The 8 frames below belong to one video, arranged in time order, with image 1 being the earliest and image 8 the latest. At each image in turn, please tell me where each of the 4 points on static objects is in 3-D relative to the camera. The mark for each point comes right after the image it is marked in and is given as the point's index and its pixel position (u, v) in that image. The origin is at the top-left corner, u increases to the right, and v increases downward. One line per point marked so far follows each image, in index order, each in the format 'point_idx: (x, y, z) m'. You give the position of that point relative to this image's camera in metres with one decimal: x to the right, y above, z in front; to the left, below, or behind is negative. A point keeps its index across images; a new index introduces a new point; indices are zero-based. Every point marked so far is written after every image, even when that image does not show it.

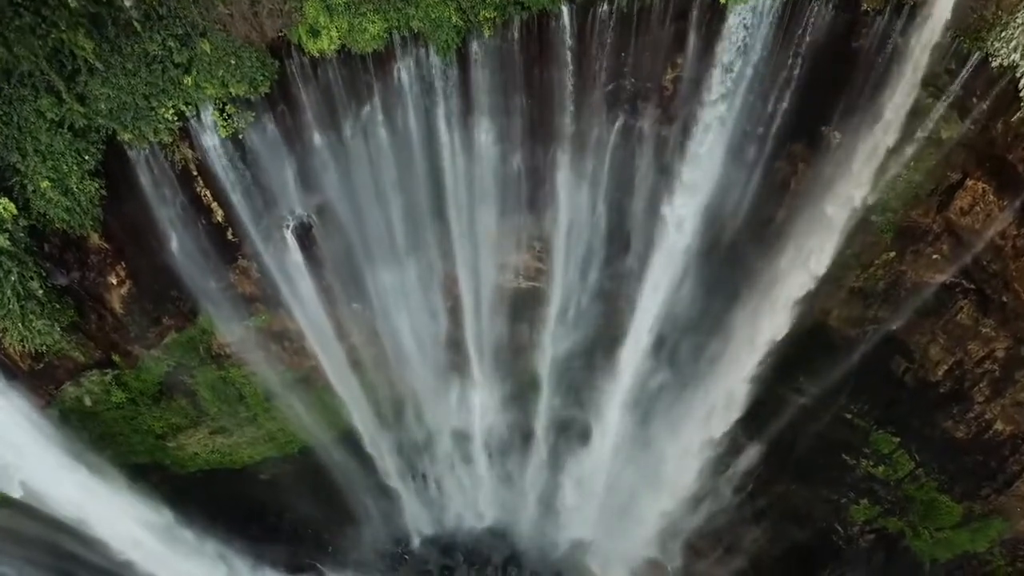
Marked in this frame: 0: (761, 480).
0: (+3.9, -3.1, +11.7) m
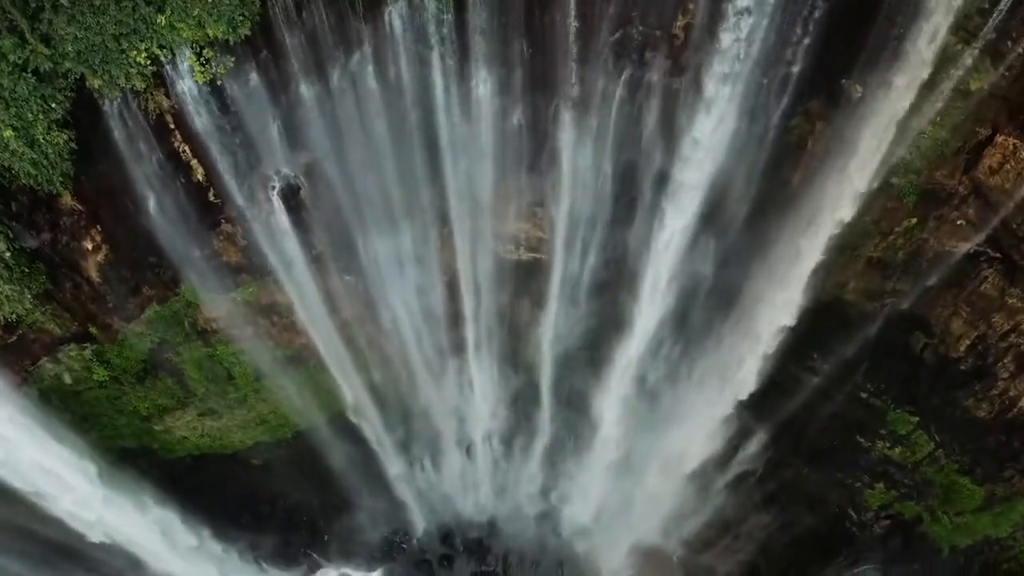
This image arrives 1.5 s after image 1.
0: (+3.9, -2.7, +11.2) m
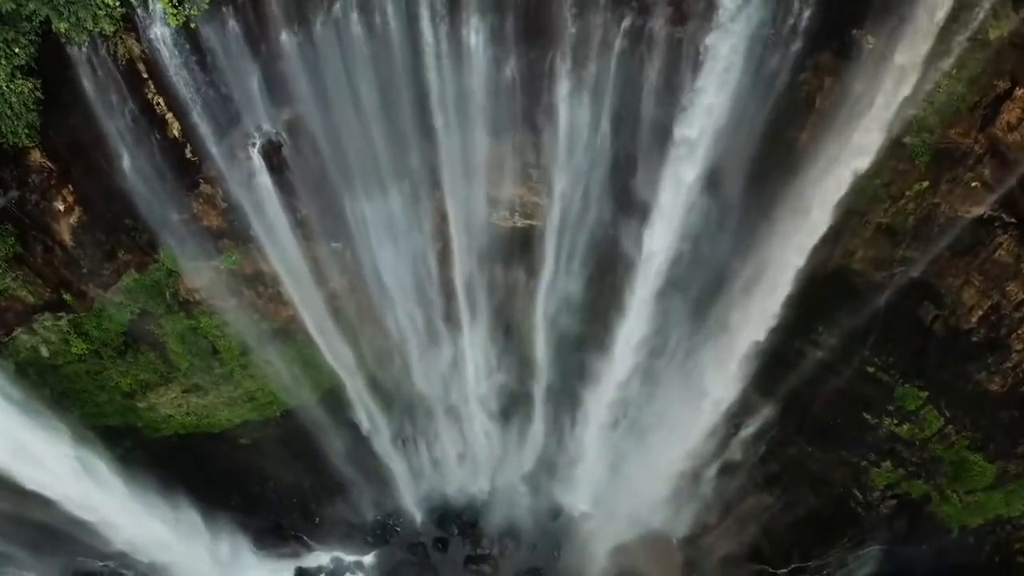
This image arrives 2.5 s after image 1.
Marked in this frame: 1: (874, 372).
0: (+3.9, -2.3, +10.9) m
1: (+4.7, -1.1, +9.7) m
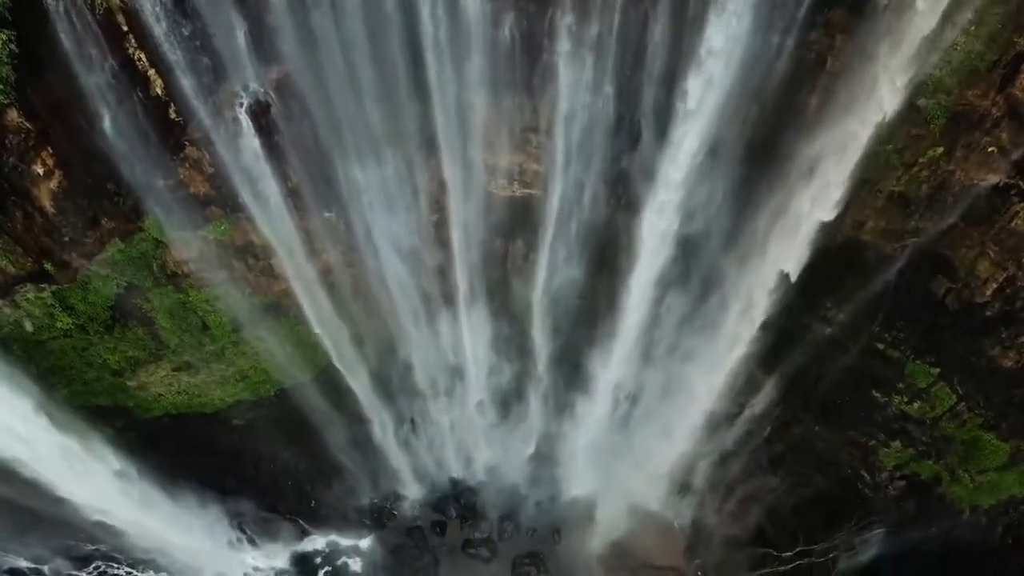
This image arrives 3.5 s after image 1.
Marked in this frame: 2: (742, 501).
0: (+3.9, -1.9, +10.6) m
1: (+4.7, -0.8, +9.4) m
2: (+3.5, -3.3, +11.3) m
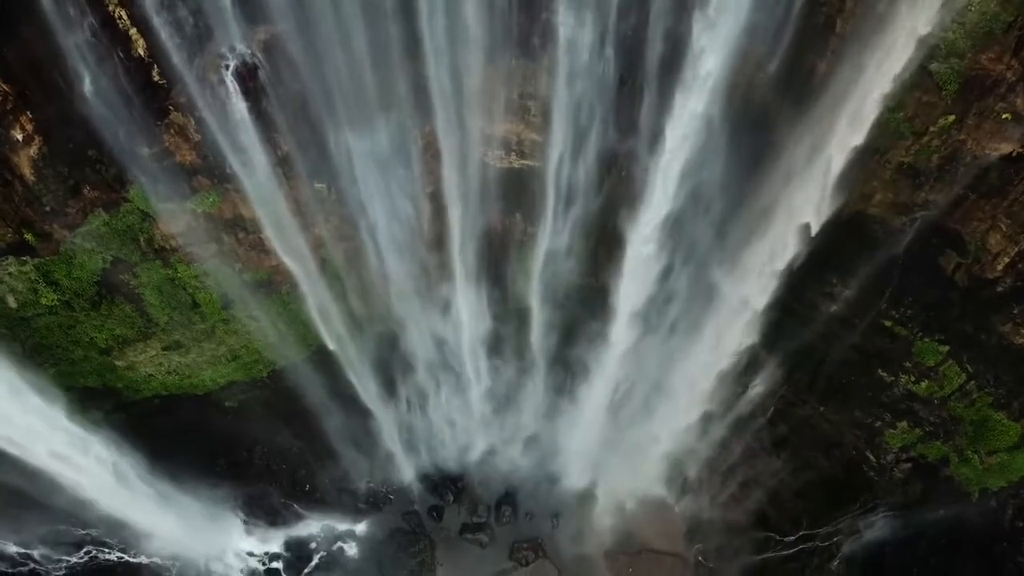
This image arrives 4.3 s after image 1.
0: (+3.8, -1.6, +10.4) m
1: (+4.7, -0.5, +9.1) m
2: (+3.5, -3.0, +11.0) m
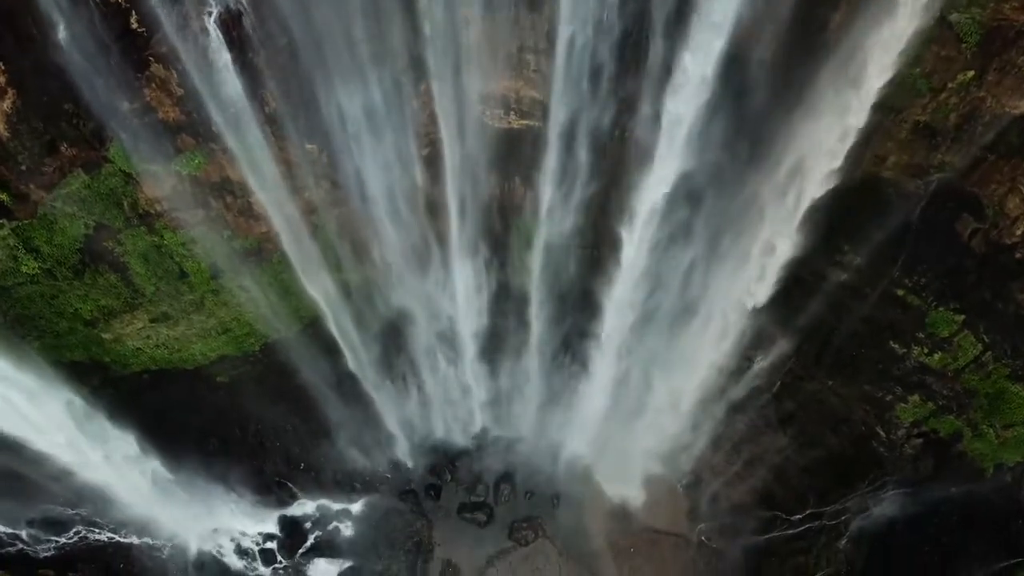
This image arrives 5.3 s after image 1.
0: (+3.8, -1.2, +10.1) m
1: (+4.7, -0.1, +8.8) m
2: (+3.5, -2.6, +10.8) m
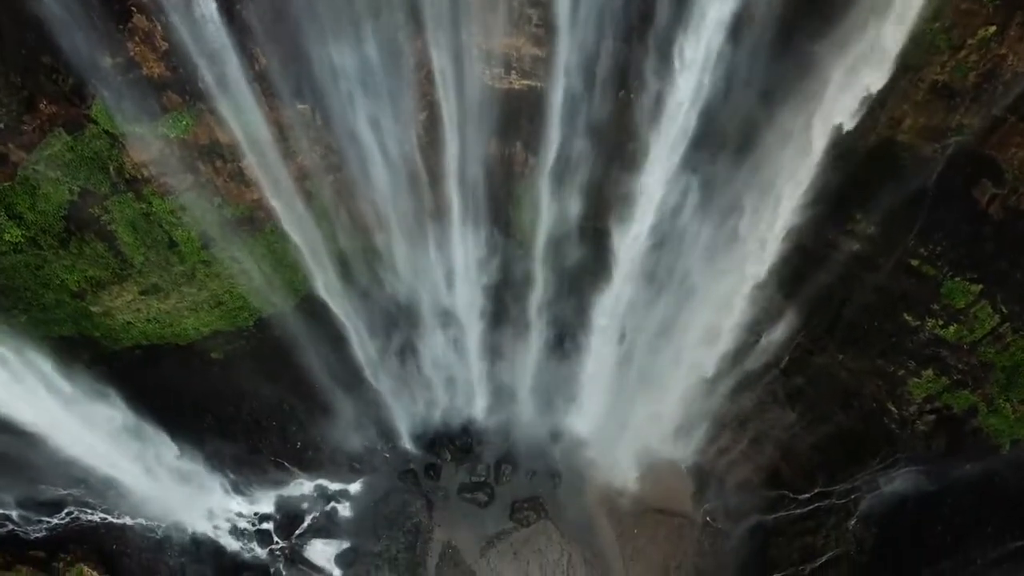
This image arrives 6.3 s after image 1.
0: (+3.8, -0.8, +9.8) m
1: (+4.7, +0.3, +8.5) m
2: (+3.5, -2.2, +10.5) m
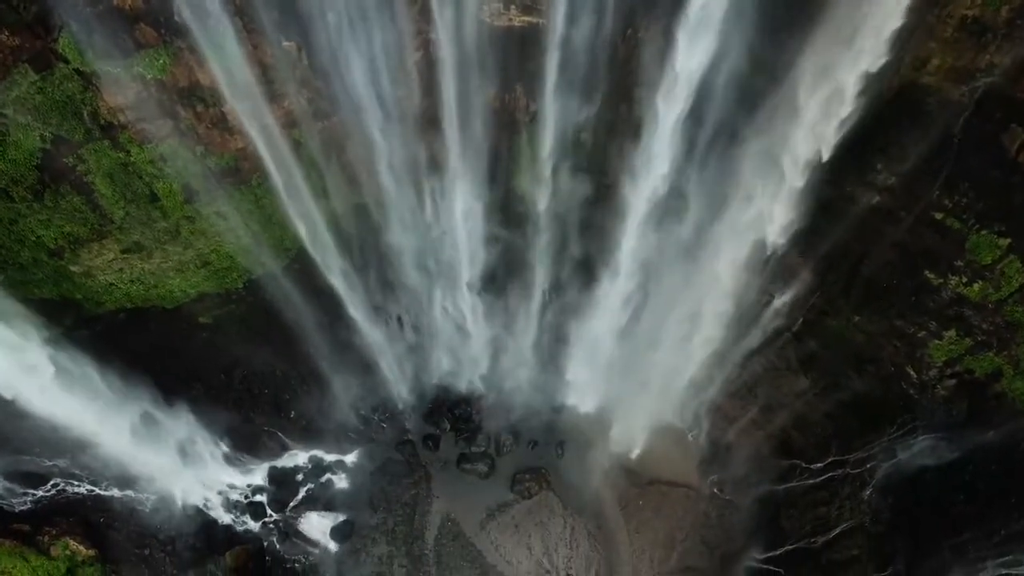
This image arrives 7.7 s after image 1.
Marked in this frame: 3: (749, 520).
0: (+3.9, -0.3, +9.3) m
1: (+4.7, +0.8, +8.0) m
2: (+3.5, -1.6, +10.1) m
3: (+3.3, -3.2, +10.2) m
